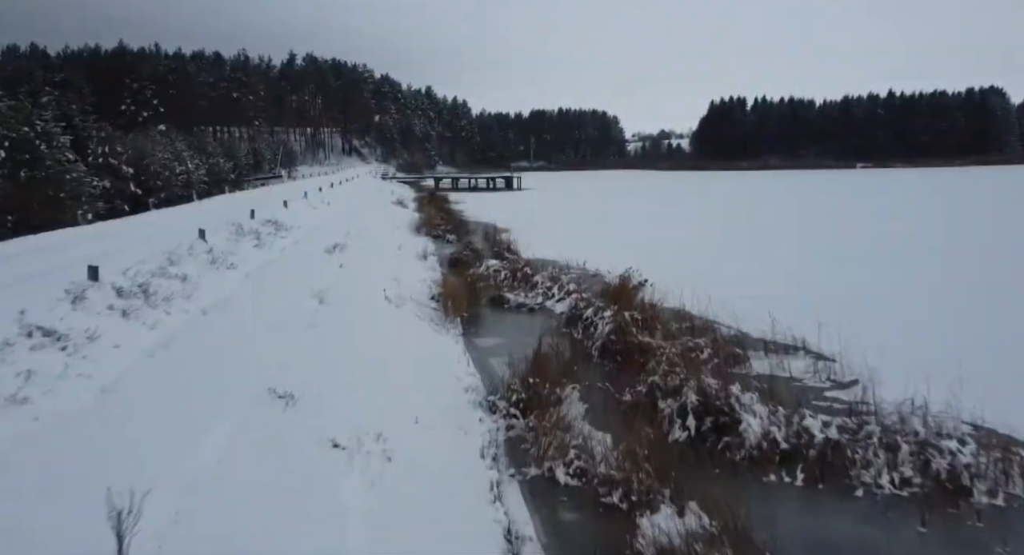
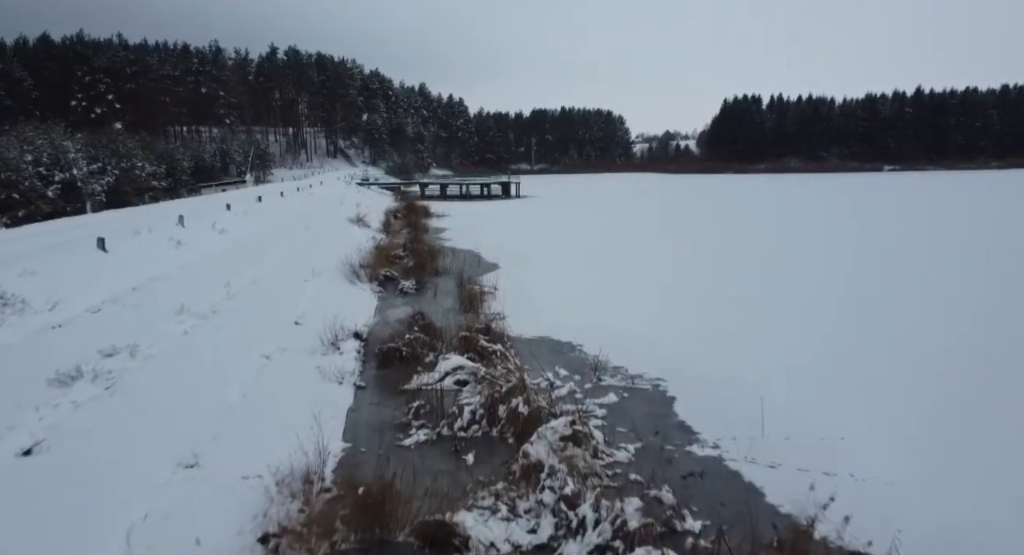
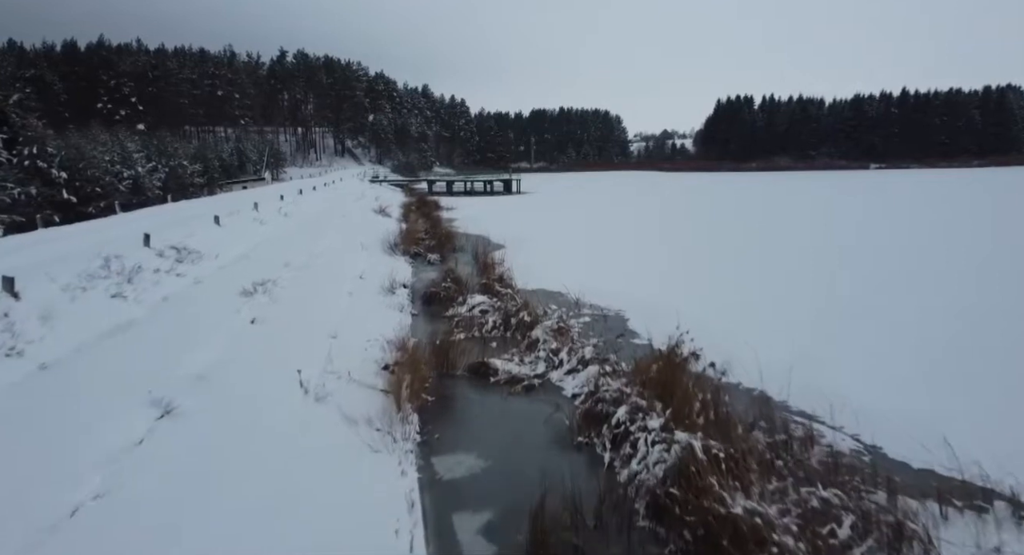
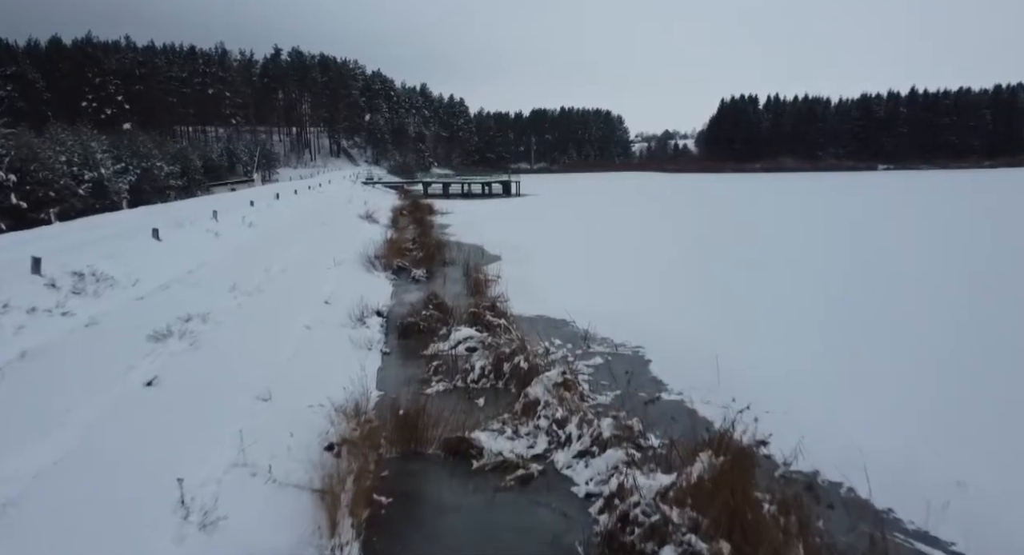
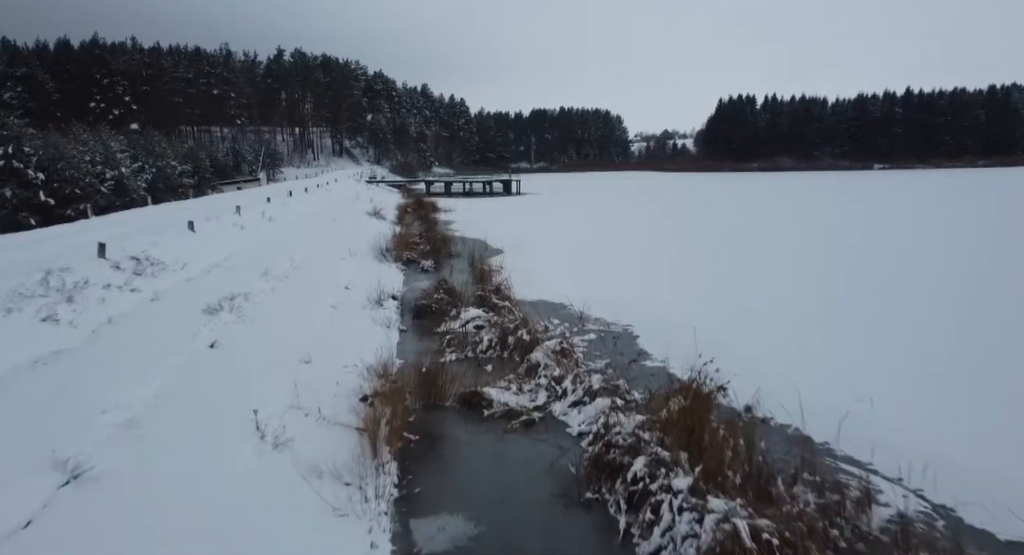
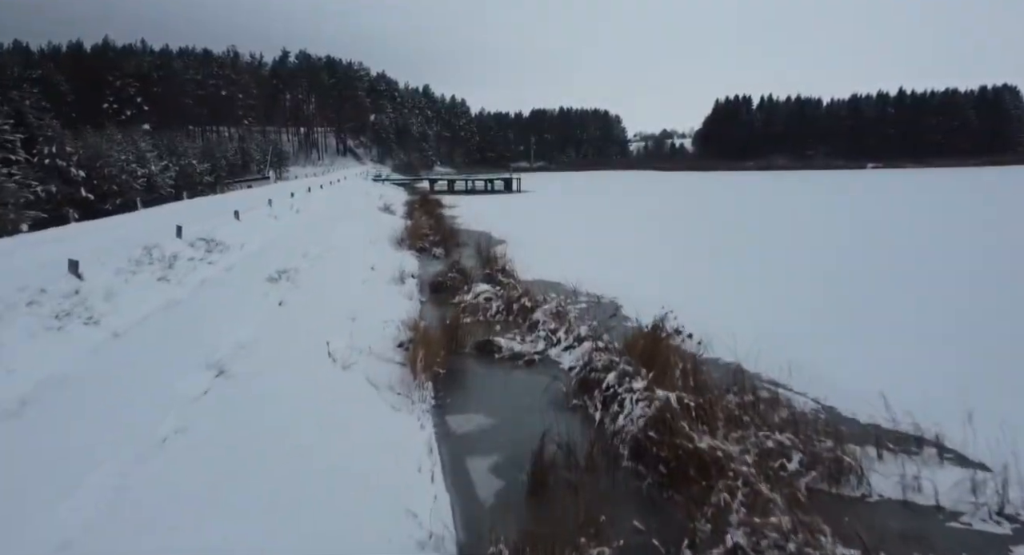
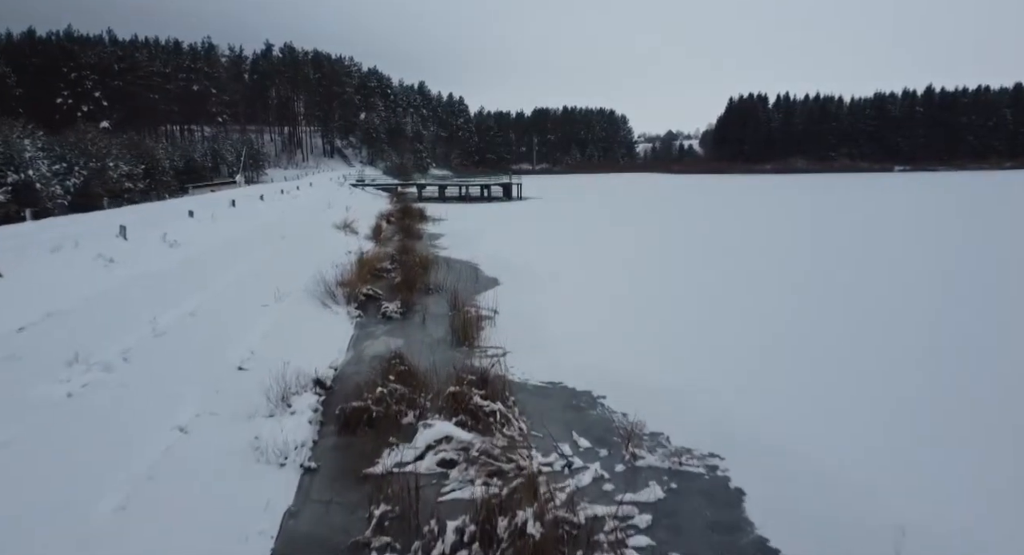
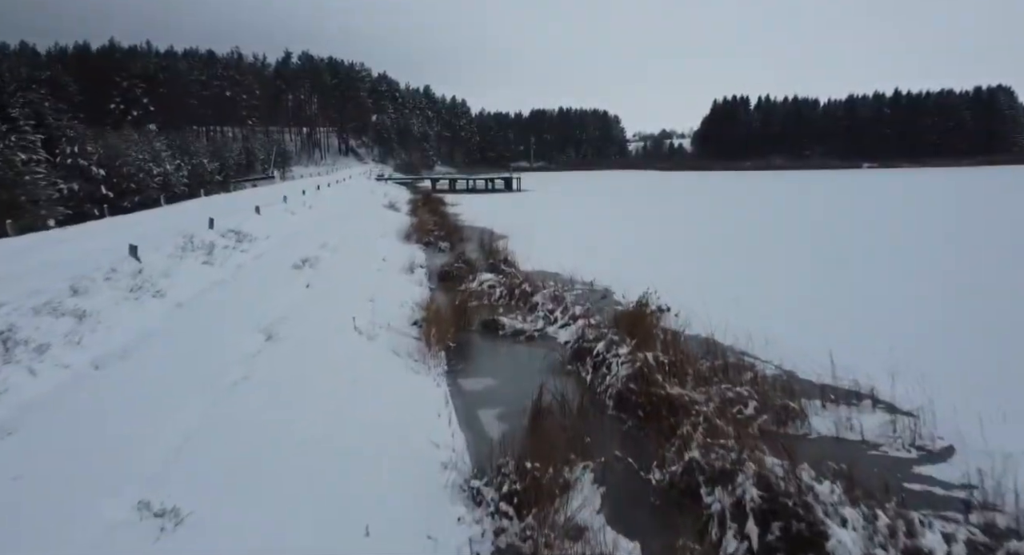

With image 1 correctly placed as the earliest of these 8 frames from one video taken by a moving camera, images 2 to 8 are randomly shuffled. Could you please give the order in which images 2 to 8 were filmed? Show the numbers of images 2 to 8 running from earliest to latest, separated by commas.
8, 6, 3, 5, 4, 2, 7
